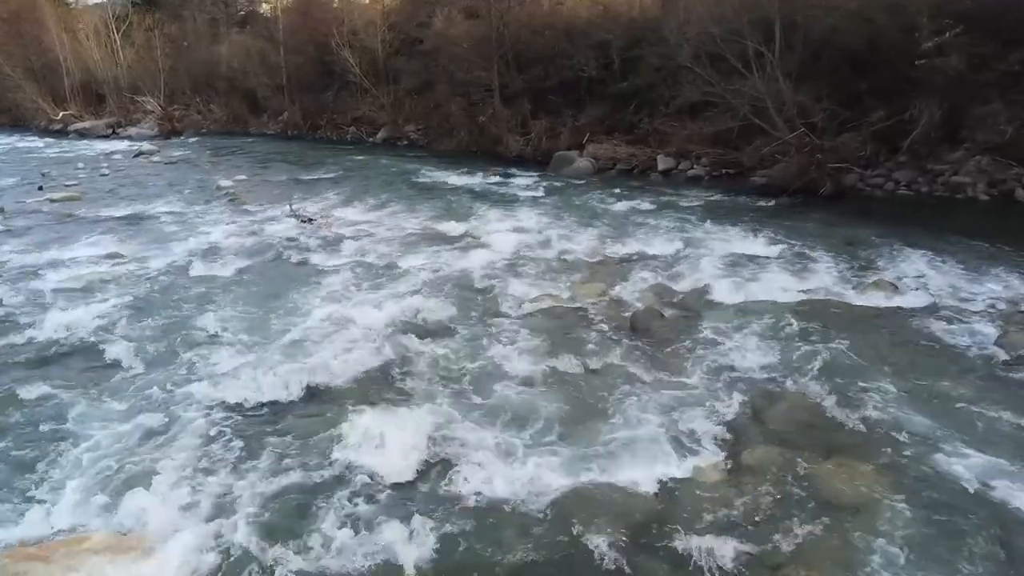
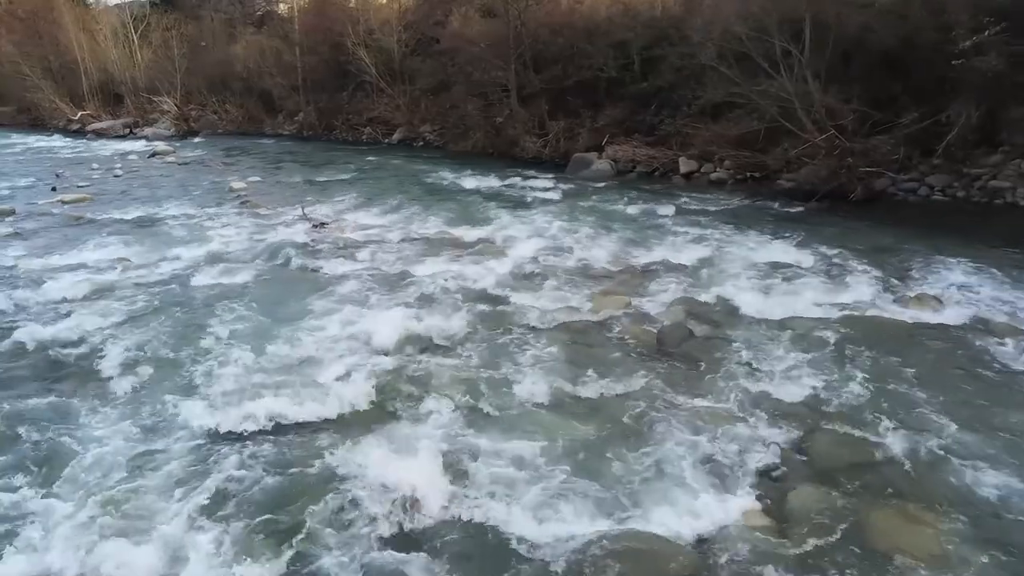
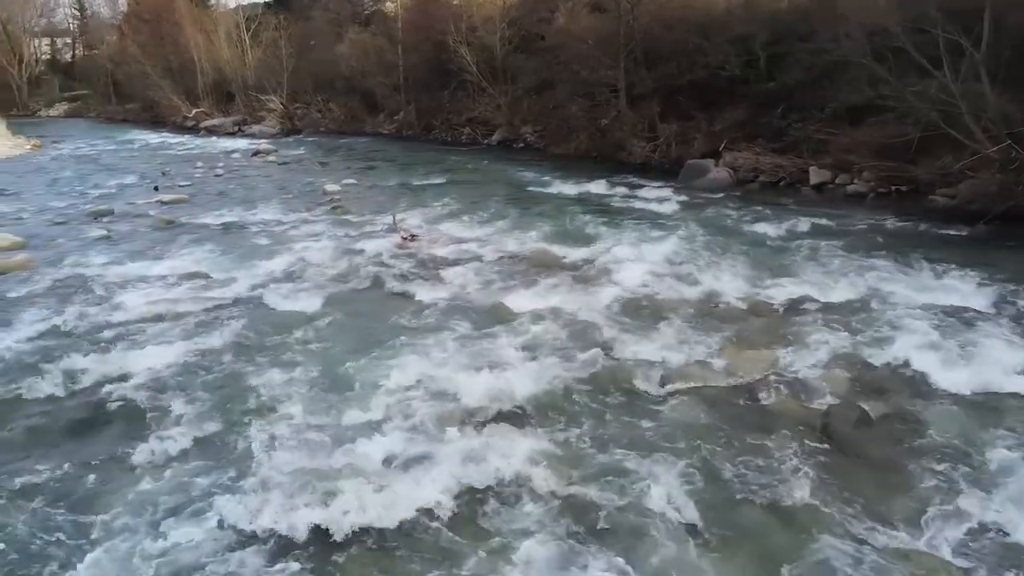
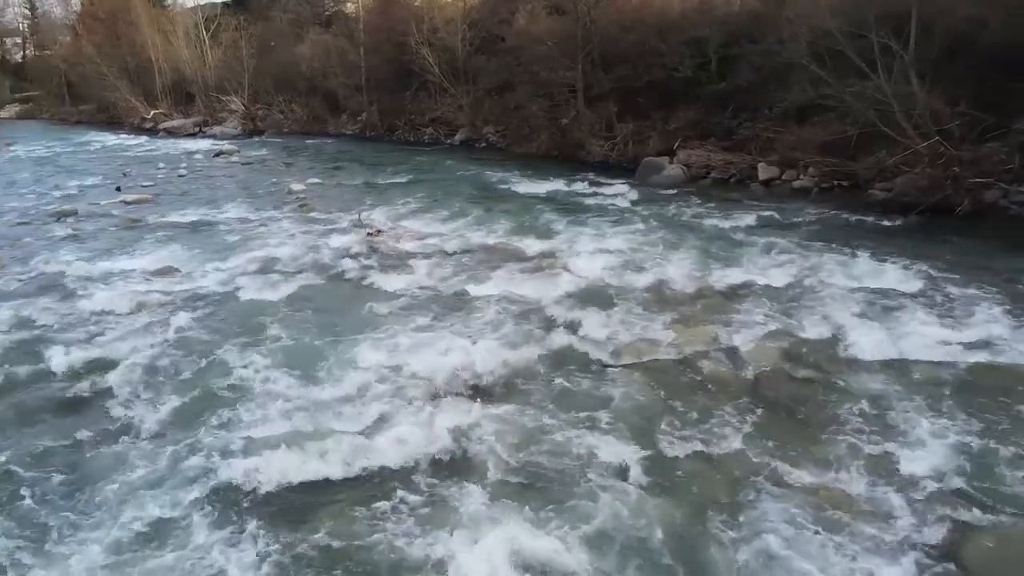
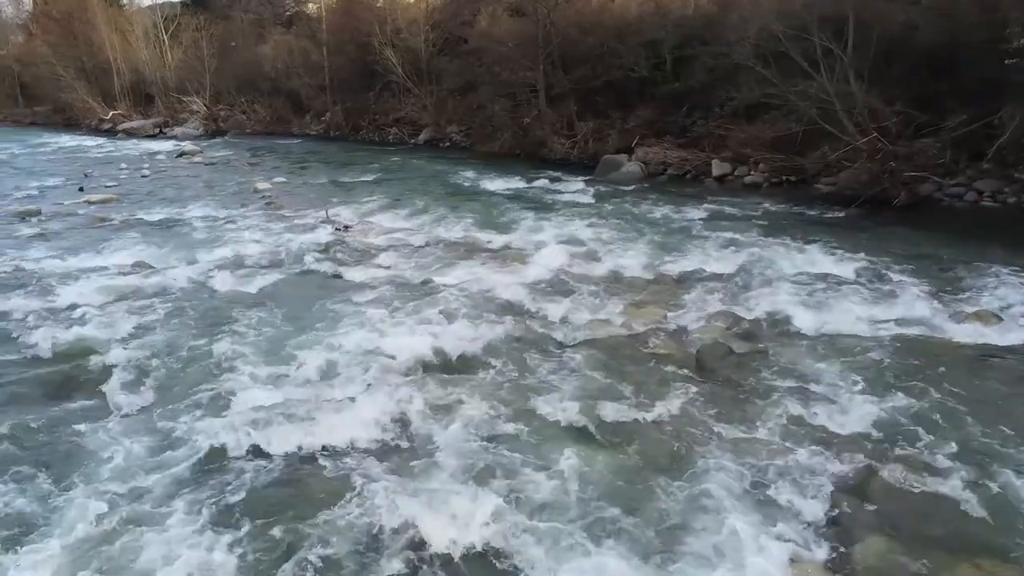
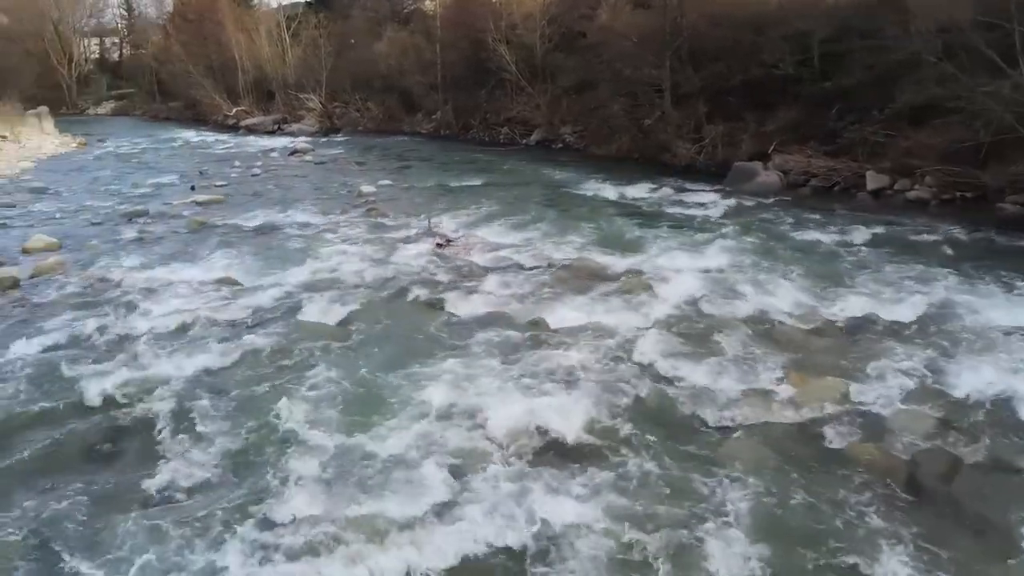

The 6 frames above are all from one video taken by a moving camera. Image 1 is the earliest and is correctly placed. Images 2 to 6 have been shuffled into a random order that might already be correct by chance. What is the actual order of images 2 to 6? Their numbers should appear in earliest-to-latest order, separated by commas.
2, 5, 4, 3, 6
